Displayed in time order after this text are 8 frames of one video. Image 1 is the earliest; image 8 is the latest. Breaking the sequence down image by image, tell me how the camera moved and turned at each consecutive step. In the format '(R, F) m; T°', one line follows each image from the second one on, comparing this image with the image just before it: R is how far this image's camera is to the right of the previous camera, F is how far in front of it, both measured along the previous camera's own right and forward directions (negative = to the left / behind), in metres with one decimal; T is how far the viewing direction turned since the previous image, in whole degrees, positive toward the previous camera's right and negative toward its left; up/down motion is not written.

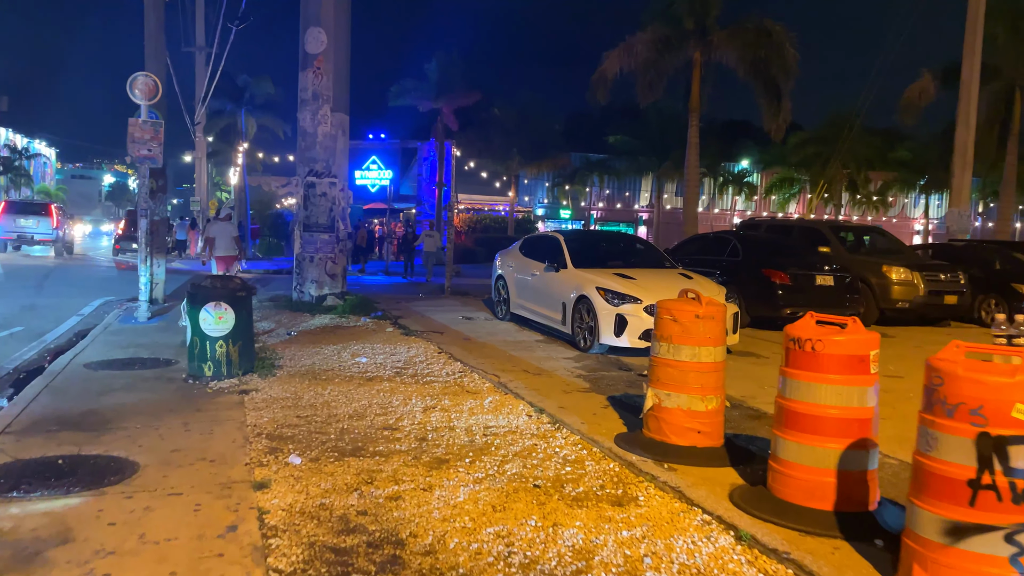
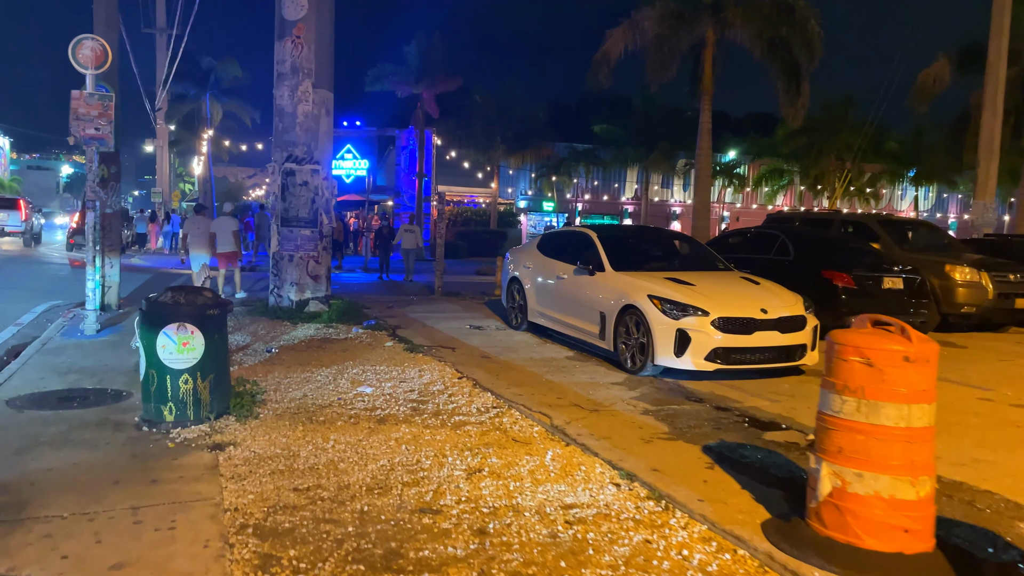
(-0.6, +1.7) m; +2°
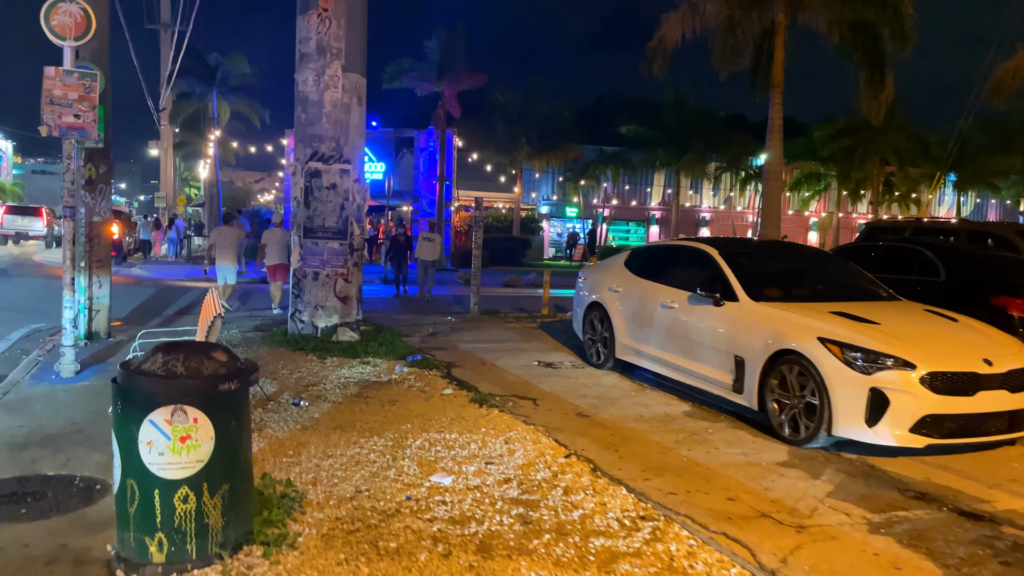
(-0.8, +2.0) m; 0°
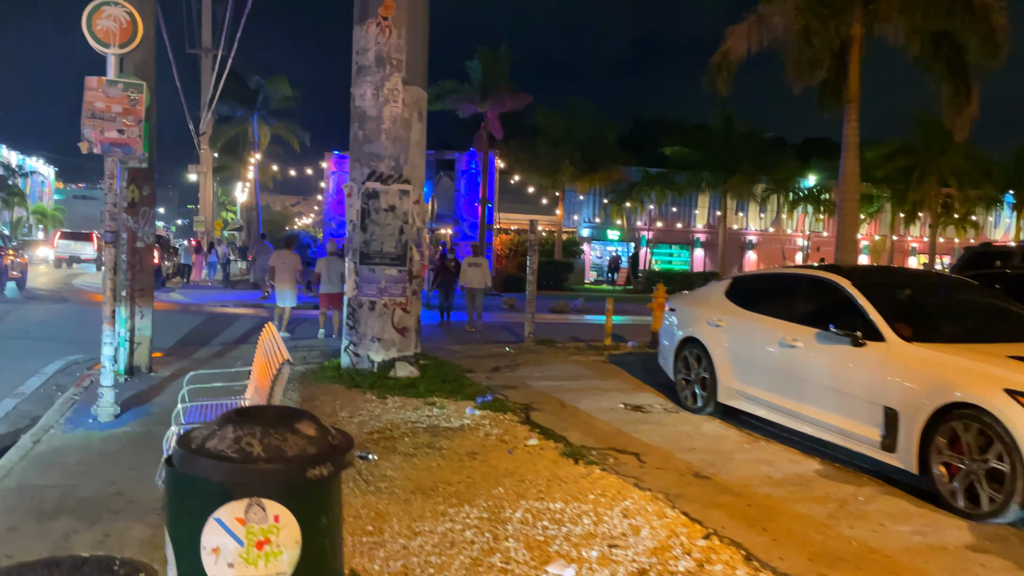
(-0.5, +0.9) m; -2°
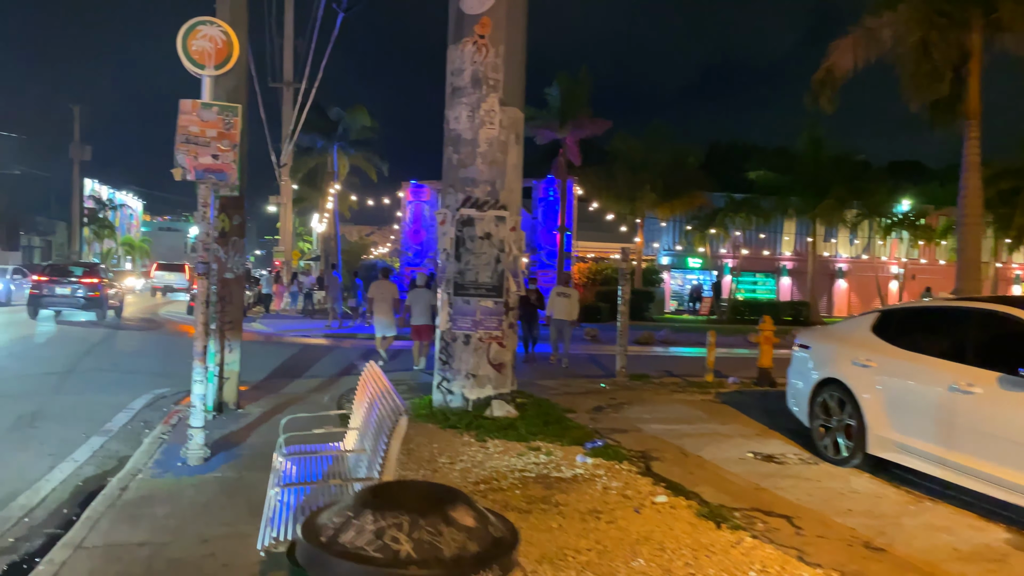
(-0.4, +0.6) m; -5°
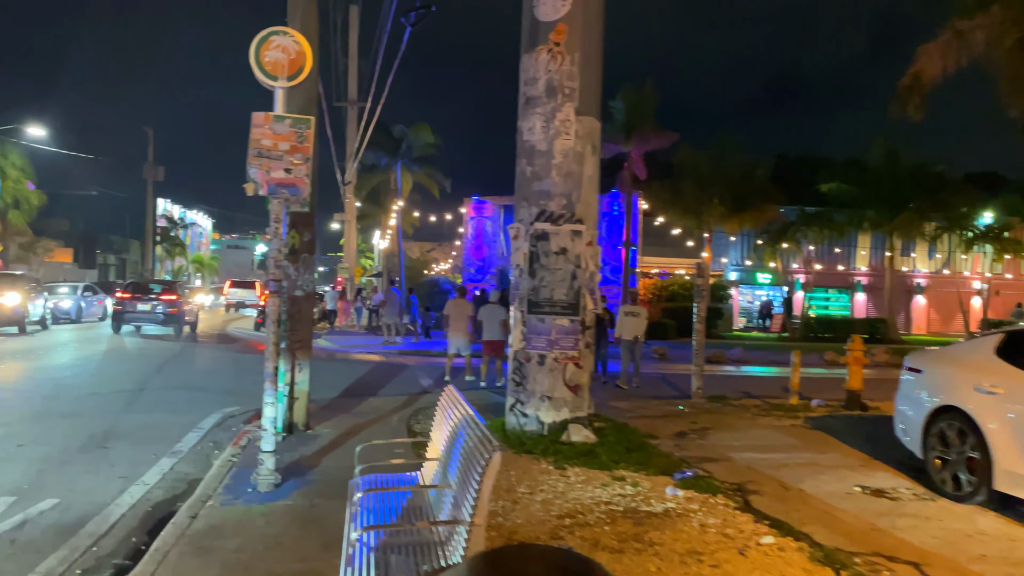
(-0.2, +0.4) m; -4°
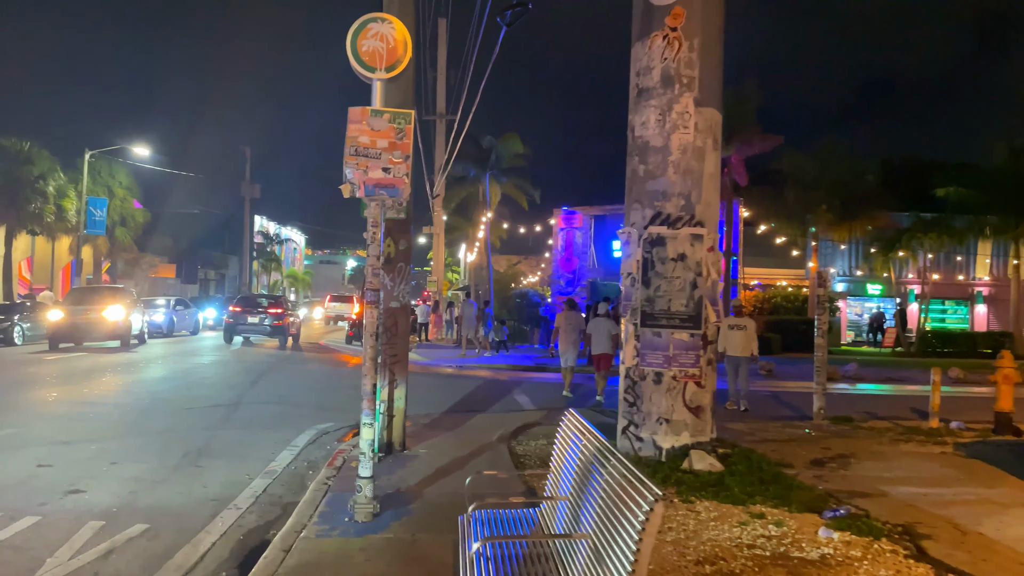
(-0.3, +0.7) m; -6°
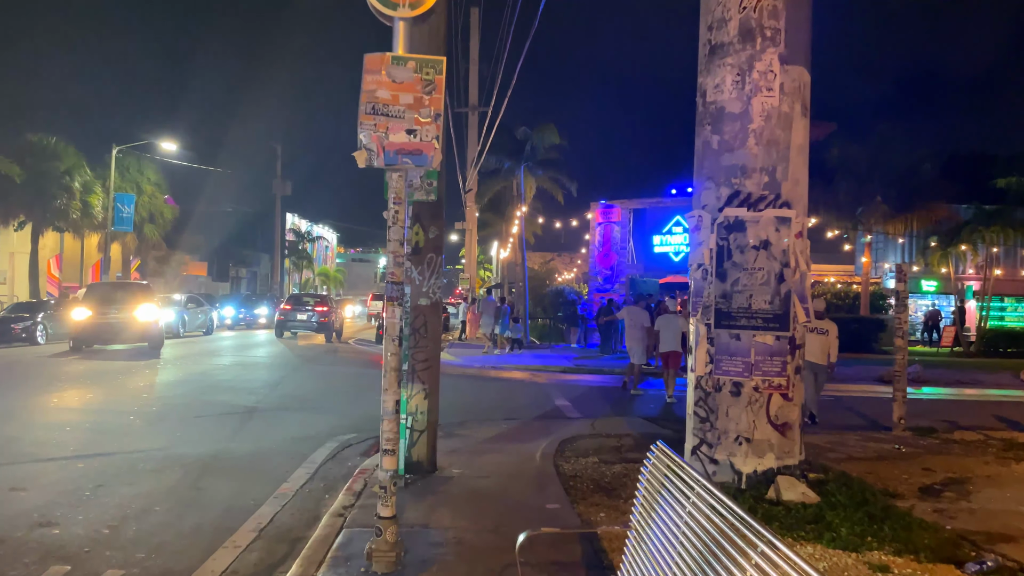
(-0.1, +1.1) m; -2°
